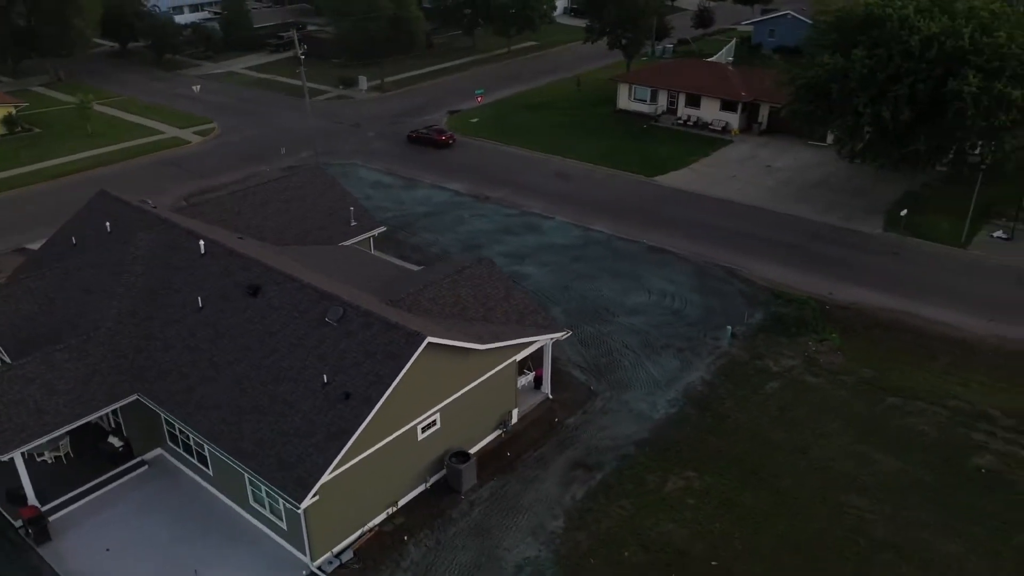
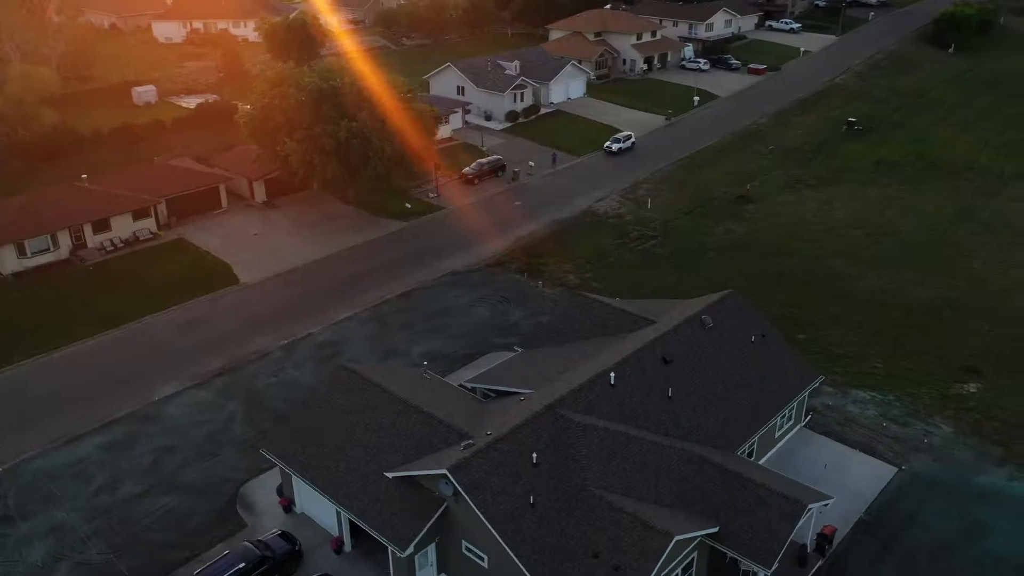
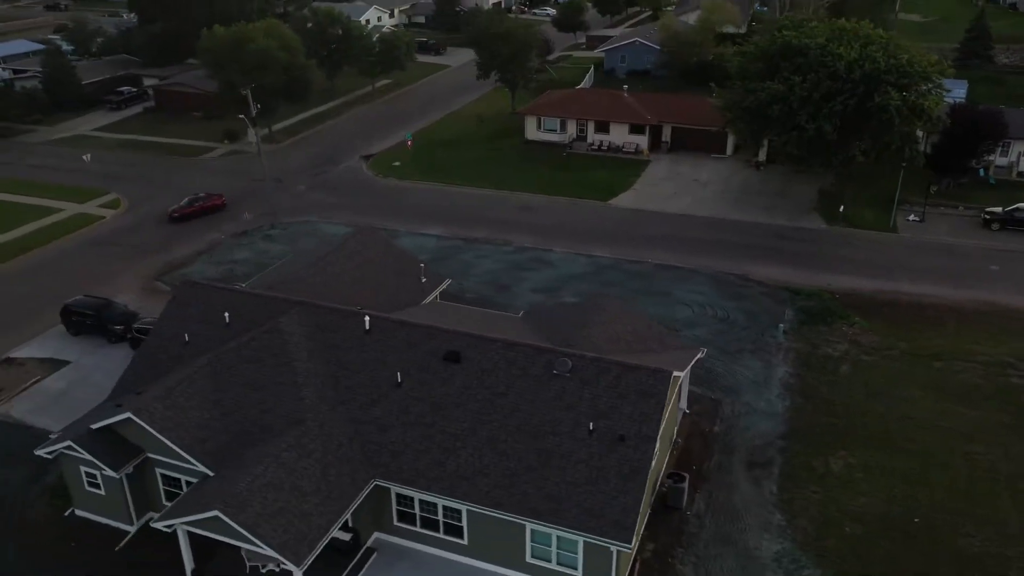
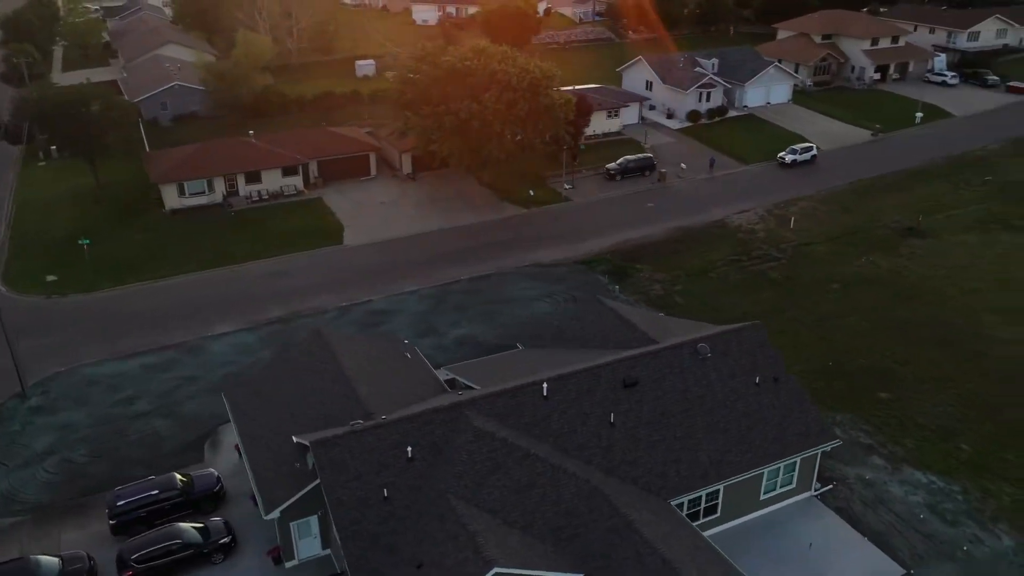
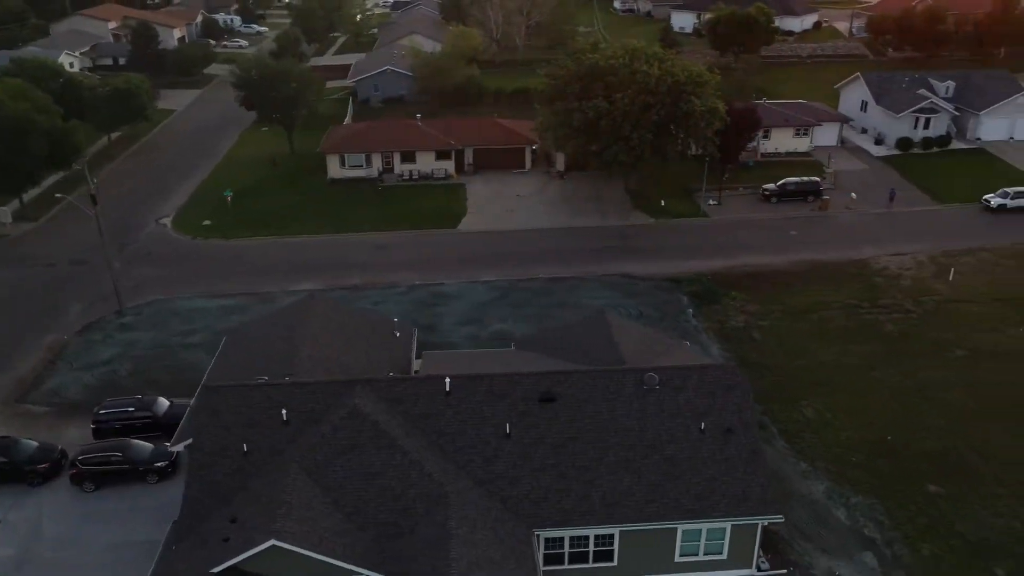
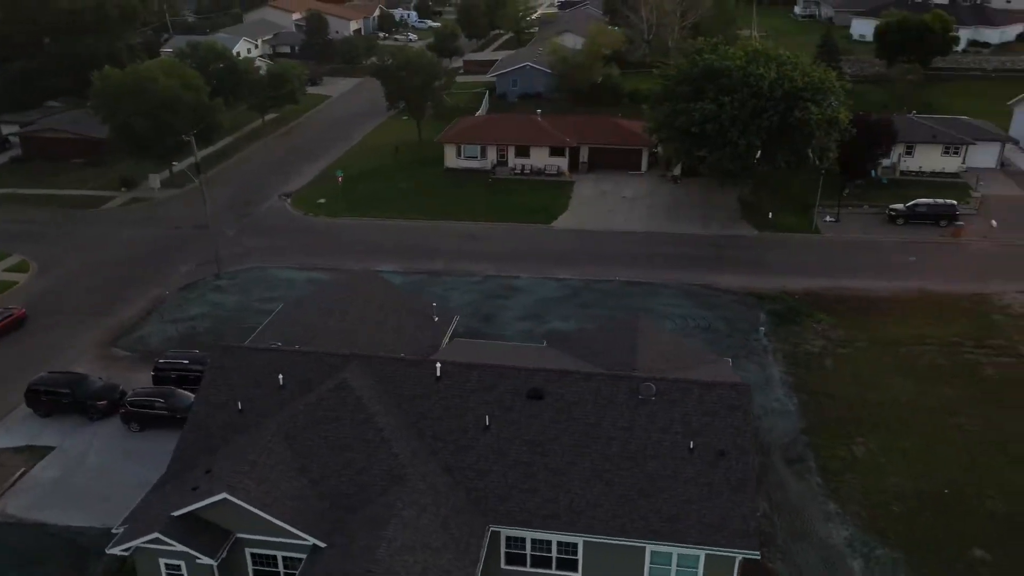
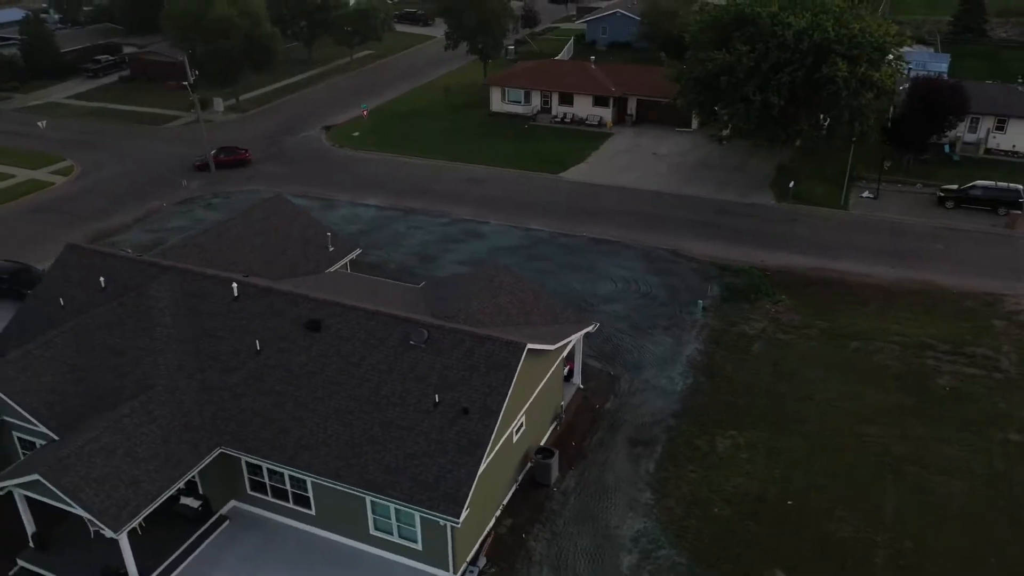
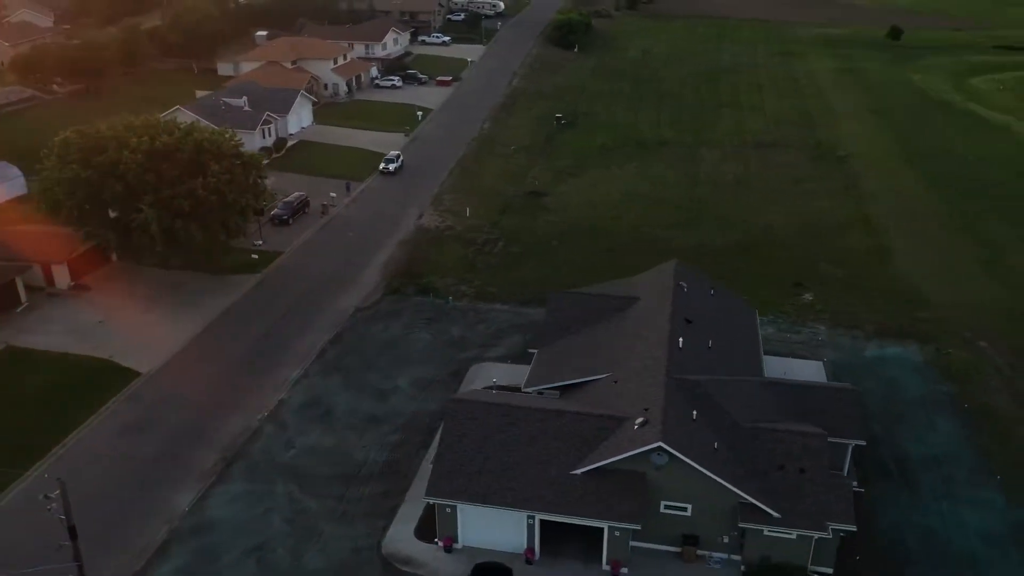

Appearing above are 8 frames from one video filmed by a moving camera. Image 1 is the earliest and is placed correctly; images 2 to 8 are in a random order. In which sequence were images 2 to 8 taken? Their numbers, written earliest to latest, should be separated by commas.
7, 3, 6, 5, 4, 2, 8
